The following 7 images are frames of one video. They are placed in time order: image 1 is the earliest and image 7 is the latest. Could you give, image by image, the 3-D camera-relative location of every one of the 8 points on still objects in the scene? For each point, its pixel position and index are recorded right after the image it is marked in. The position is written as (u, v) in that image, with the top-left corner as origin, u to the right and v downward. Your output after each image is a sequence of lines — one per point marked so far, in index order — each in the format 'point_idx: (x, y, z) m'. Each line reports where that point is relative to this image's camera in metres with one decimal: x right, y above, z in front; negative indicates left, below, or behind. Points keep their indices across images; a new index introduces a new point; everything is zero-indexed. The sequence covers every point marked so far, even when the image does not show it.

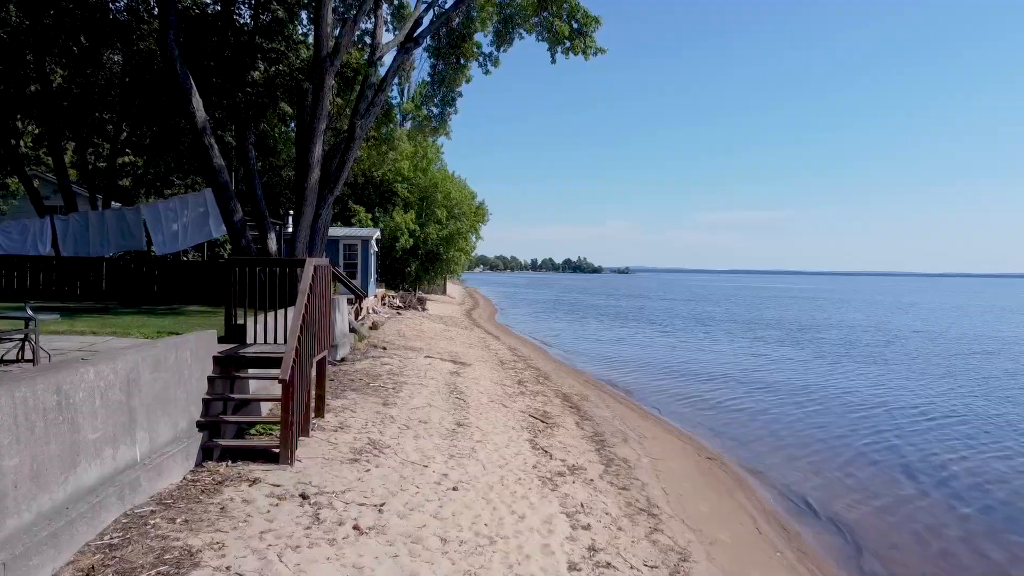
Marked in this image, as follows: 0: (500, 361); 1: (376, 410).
0: (-0.3, -1.7, +14.1) m
1: (-1.7, -1.6, +7.7) m
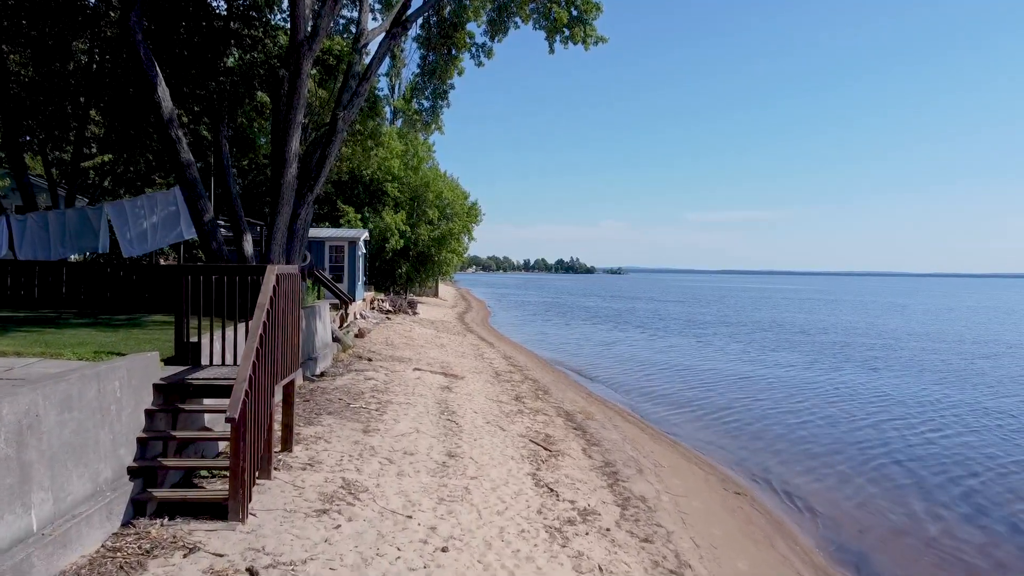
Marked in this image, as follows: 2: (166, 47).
0: (-0.4, -1.8, +13.1) m
1: (-1.7, -1.7, +6.7) m
2: (-6.7, +4.6, +11.8) m
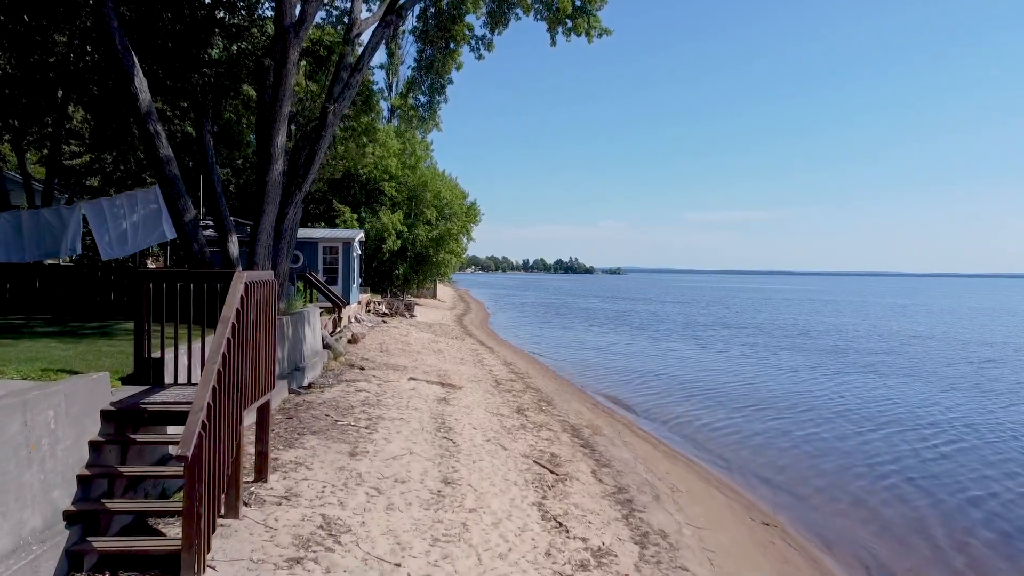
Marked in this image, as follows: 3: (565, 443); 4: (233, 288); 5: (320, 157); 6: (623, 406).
0: (-0.3, -1.9, +12.5) m
1: (-1.7, -1.7, +6.0) m
2: (-6.7, +4.6, +11.1) m
3: (+0.7, -2.1, +8.2) m
4: (-2.1, 0.0, +4.5) m
5: (-3.4, +2.3, +10.9) m
6: (+2.6, -2.8, +14.5) m
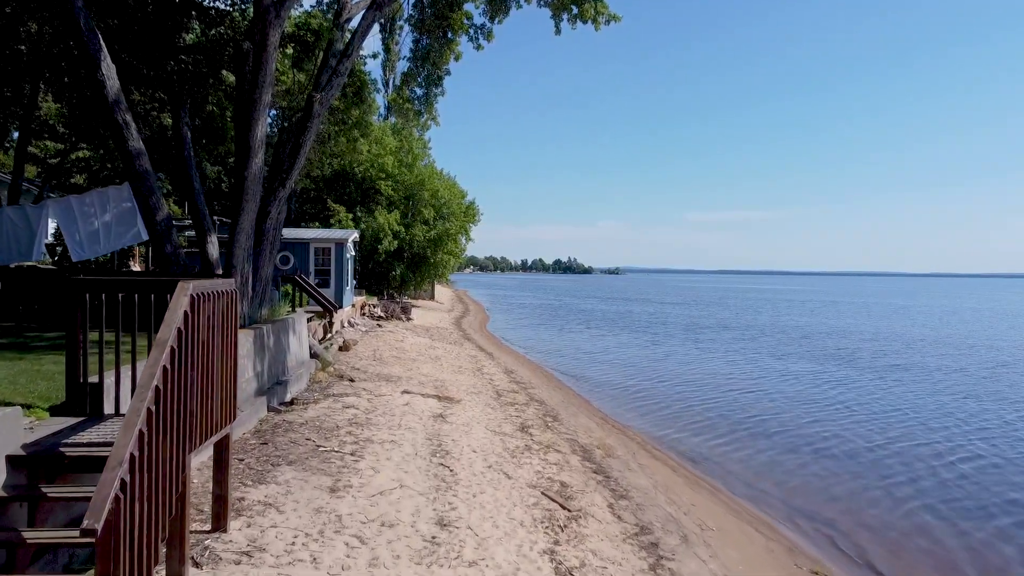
0: (-0.3, -2.0, +11.6) m
1: (-1.7, -1.8, +5.2) m
2: (-6.6, +4.5, +10.2) m
3: (+0.8, -2.2, +7.4) m
4: (-2.0, -0.1, +3.6) m
5: (-3.4, +2.3, +10.0) m
6: (+2.7, -2.9, +13.7) m
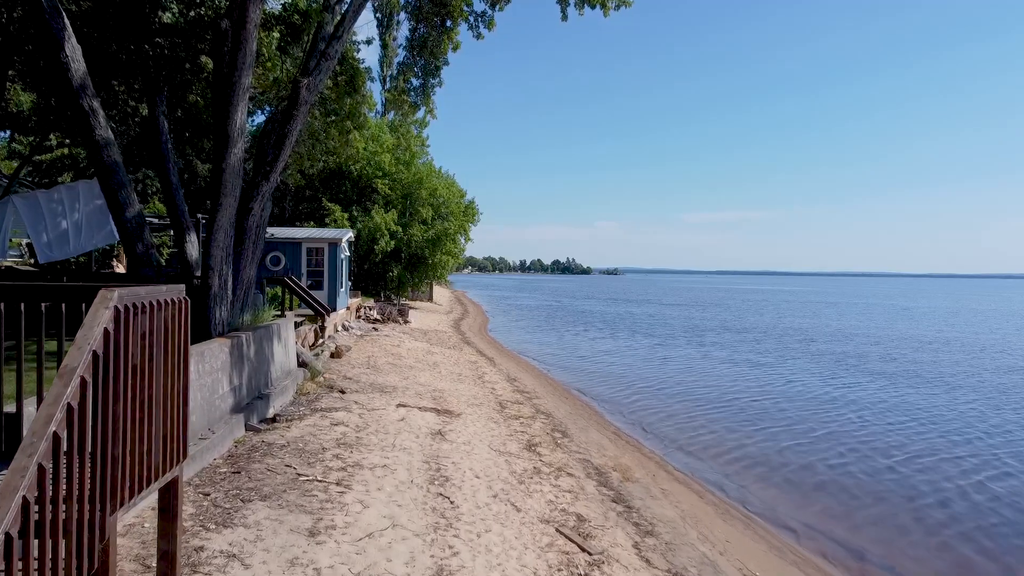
0: (-0.2, -2.0, +10.7) m
1: (-1.6, -1.9, +4.3) m
2: (-6.6, +4.4, +9.4) m
3: (+0.9, -2.2, +6.5) m
4: (-1.9, -0.1, +2.8) m
5: (-3.3, +2.2, +9.1) m
6: (+2.7, -3.0, +12.8) m
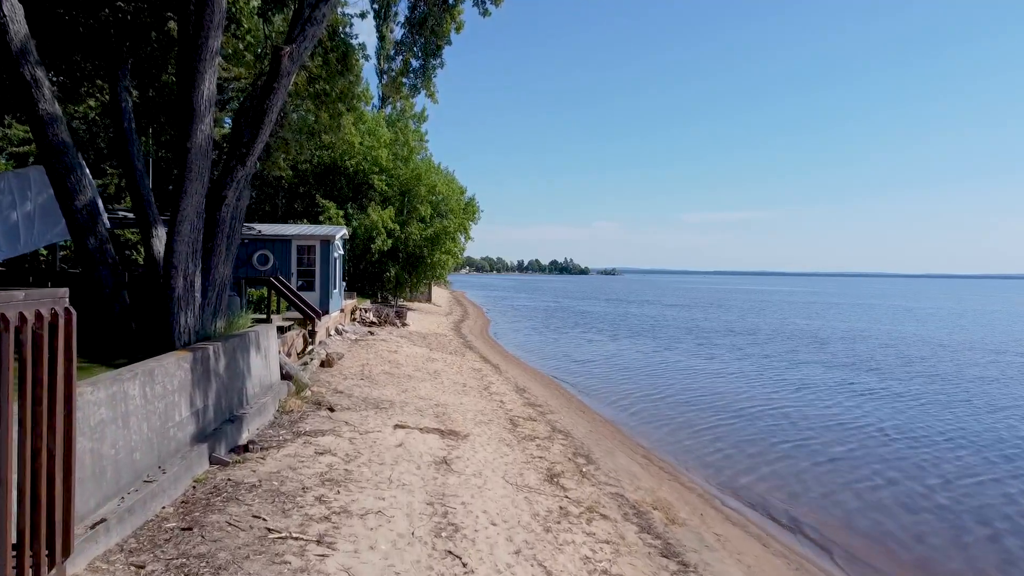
0: (0.0, -2.1, +9.5) m
1: (-1.3, -1.9, +3.0) m
2: (-6.4, +4.4, +8.1) m
3: (+1.1, -2.2, +5.3) m
4: (-1.7, -0.2, +1.5) m
5: (-3.1, +2.2, +7.9) m
6: (+2.9, -3.0, +11.6) m
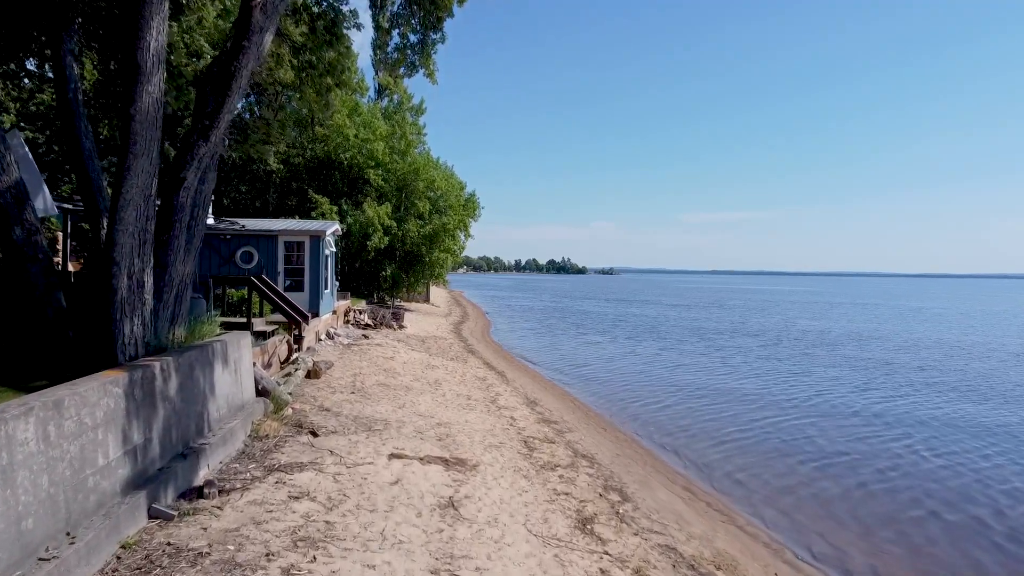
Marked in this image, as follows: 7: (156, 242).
0: (+0.2, -2.1, +8.1) m
1: (-1.1, -1.9, +1.7) m
2: (-6.1, +4.4, +6.7) m
3: (+1.3, -2.3, +3.9) m
4: (-1.4, -0.2, +0.1) m
5: (-2.9, +2.2, +6.5) m
6: (+3.1, -3.0, +10.3) m
7: (-3.7, +0.5, +6.3) m
